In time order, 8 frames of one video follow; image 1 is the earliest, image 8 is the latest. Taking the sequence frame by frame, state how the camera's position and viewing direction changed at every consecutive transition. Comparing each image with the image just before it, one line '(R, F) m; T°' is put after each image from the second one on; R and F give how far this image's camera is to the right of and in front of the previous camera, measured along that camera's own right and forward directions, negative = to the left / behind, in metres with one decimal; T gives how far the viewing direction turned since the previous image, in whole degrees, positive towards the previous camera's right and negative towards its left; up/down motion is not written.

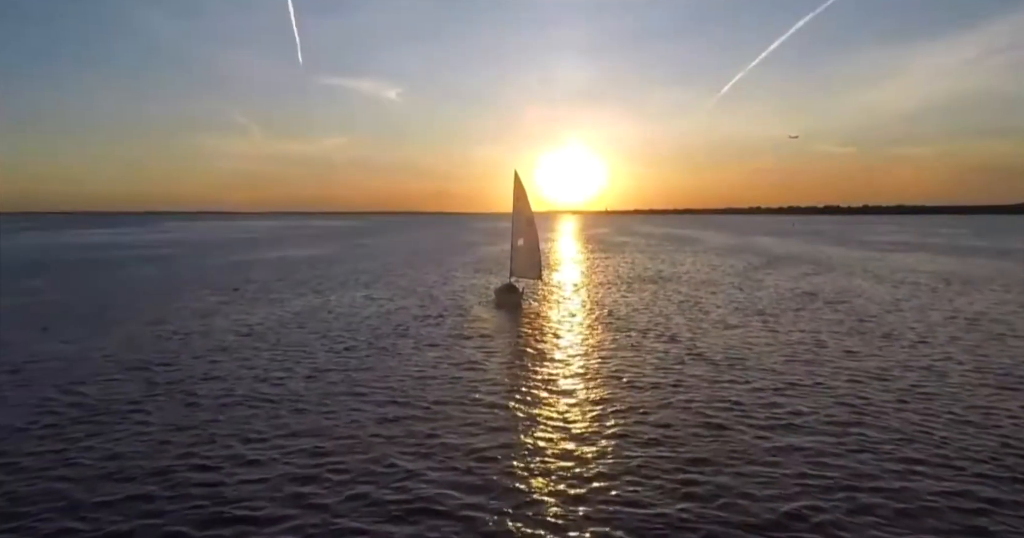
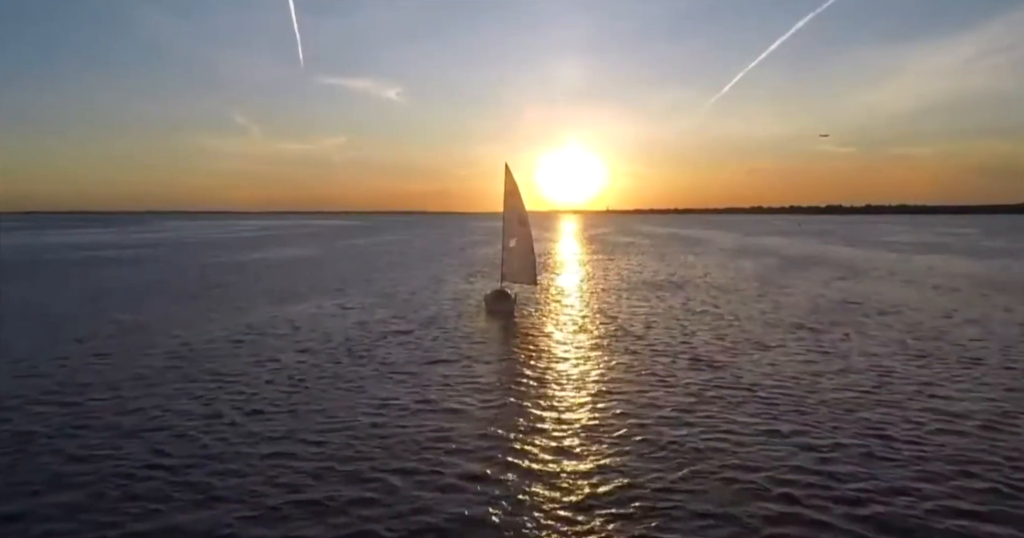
(+0.5, +4.3) m; 0°
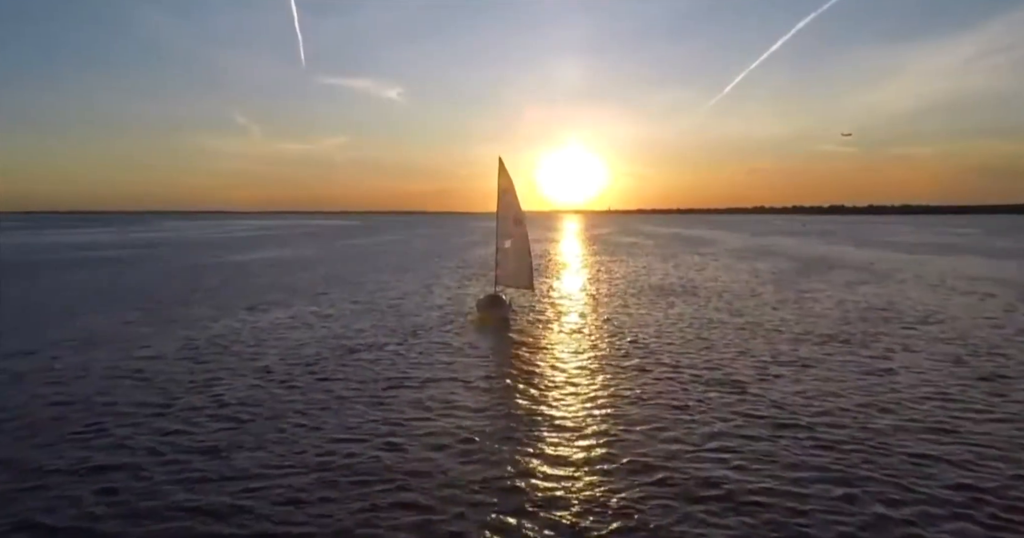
(+0.3, +2.9) m; 0°
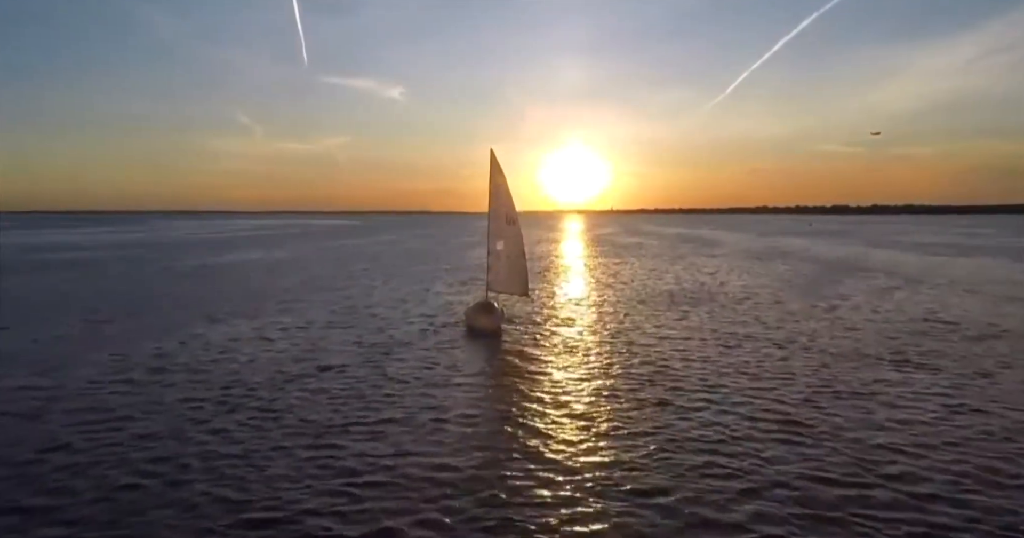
(+0.4, +3.2) m; 0°
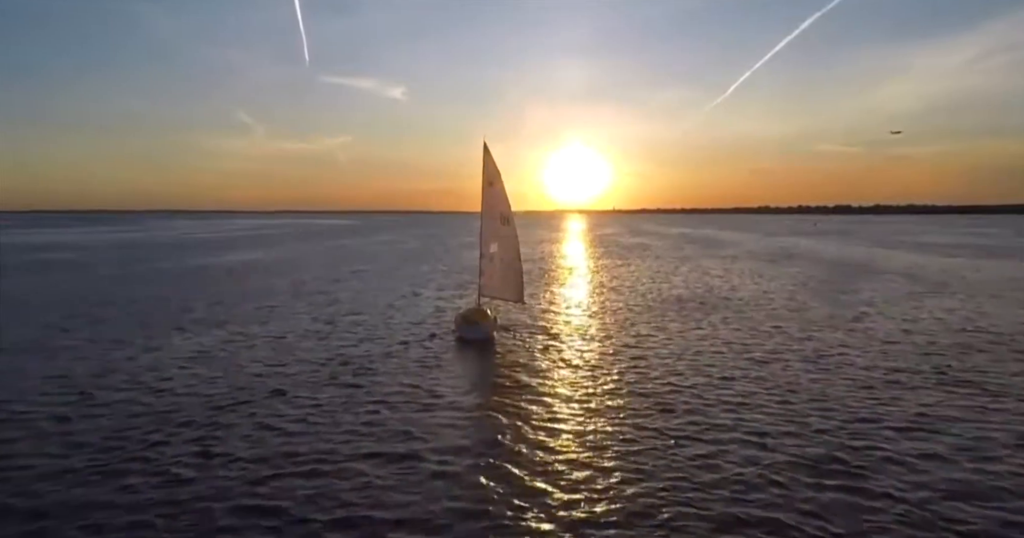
(+0.3, +2.3) m; 0°
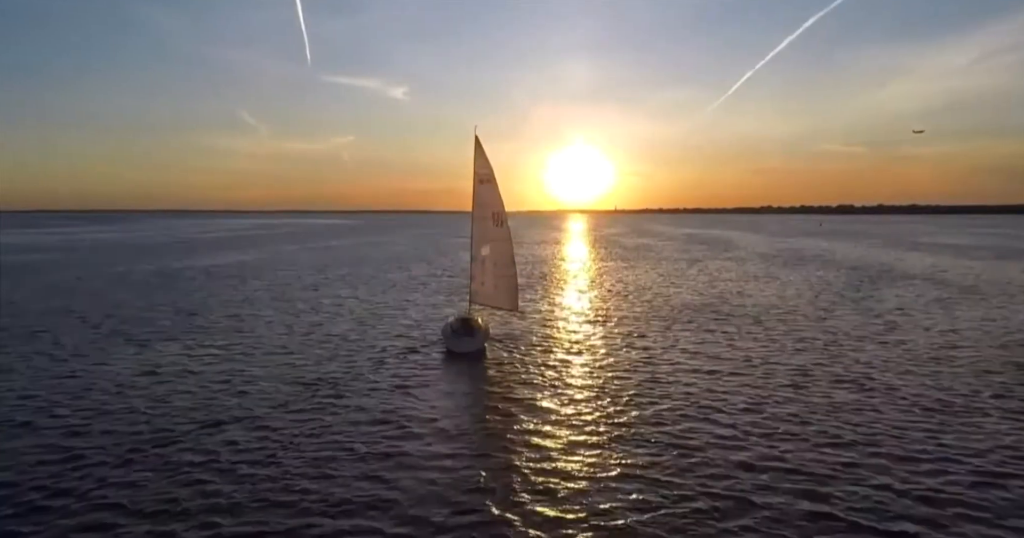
(+0.3, +2.4) m; 0°
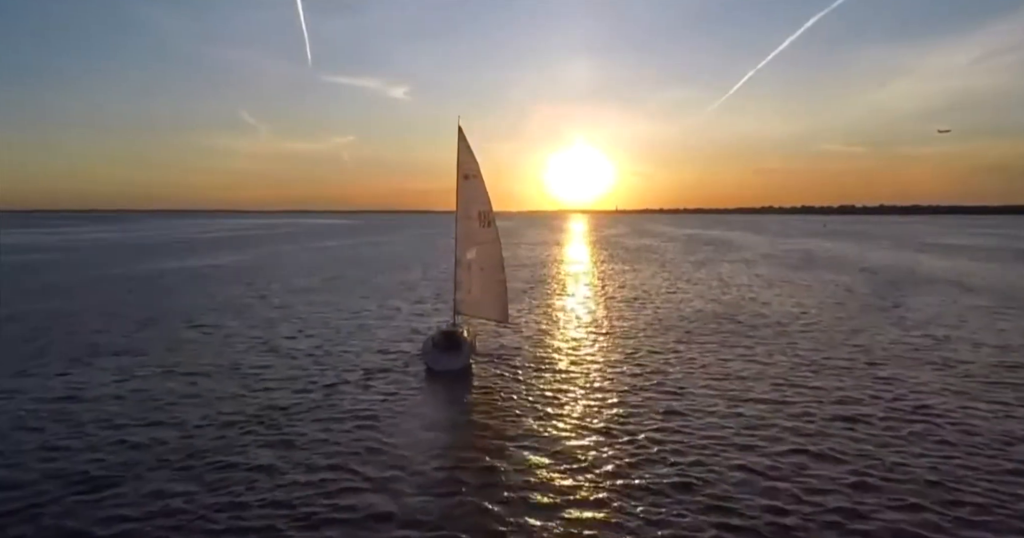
(+0.3, +2.6) m; 0°
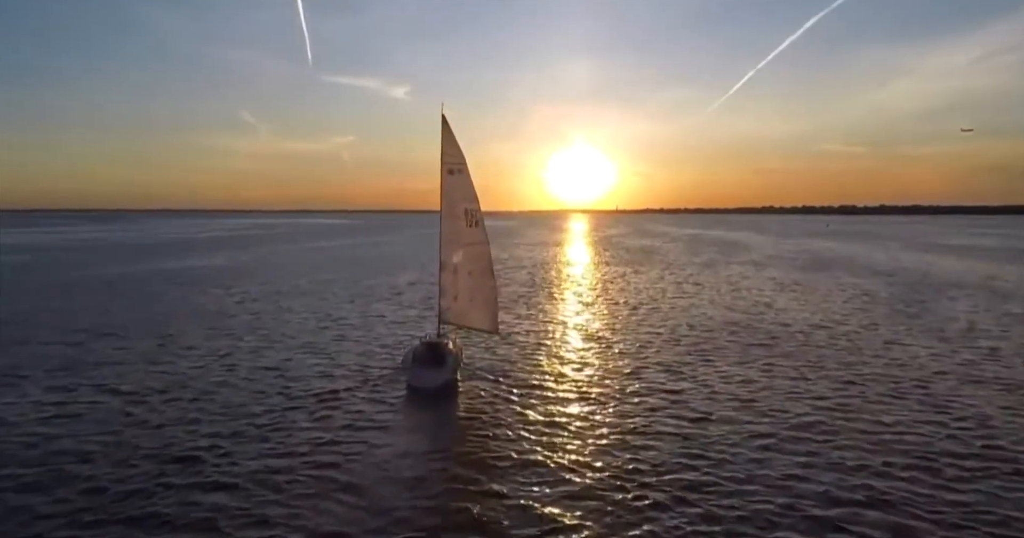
(+0.2, +2.1) m; 0°
